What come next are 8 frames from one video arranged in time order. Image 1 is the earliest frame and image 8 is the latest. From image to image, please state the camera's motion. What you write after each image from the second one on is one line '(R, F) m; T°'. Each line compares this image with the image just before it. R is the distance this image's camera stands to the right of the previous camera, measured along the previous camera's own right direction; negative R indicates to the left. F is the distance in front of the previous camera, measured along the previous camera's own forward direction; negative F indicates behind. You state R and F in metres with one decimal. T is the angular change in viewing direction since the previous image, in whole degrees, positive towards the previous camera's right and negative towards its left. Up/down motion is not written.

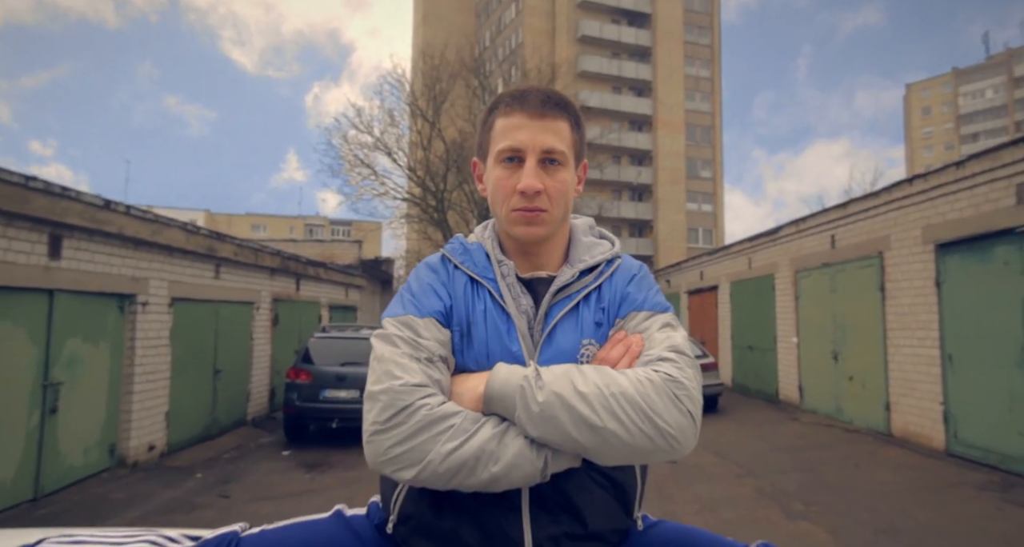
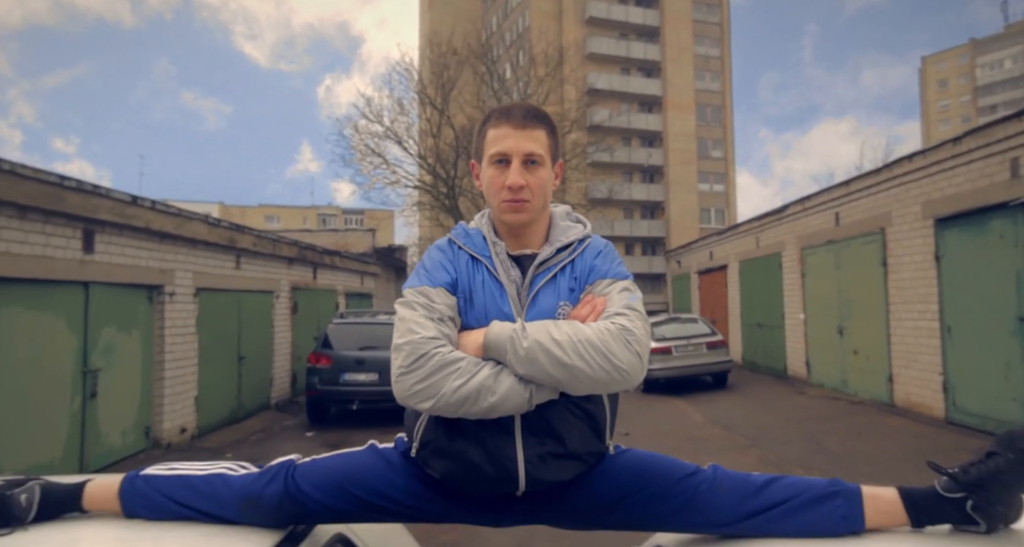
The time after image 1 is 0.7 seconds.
(+0.1, -0.3) m; -1°
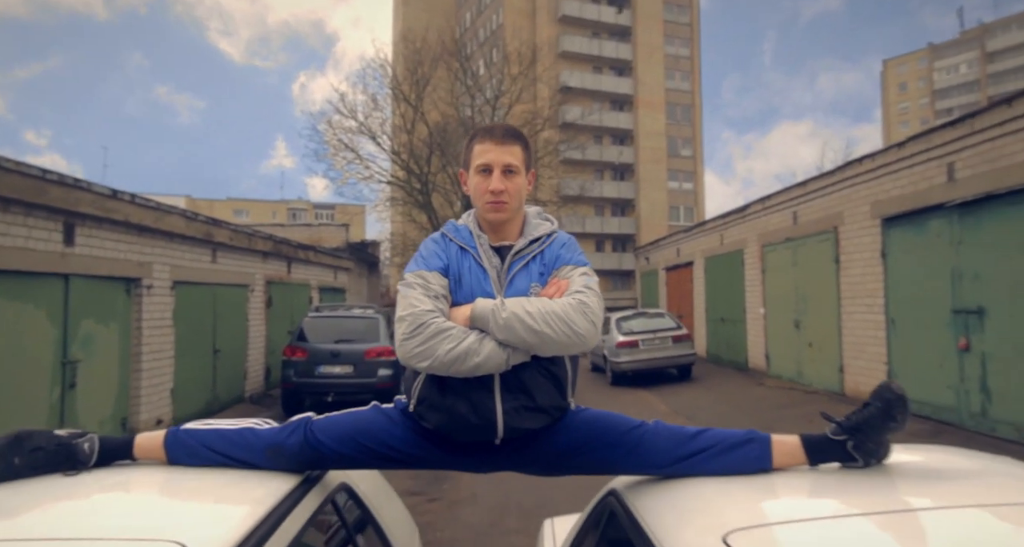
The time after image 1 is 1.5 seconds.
(0.0, -0.3) m; +3°
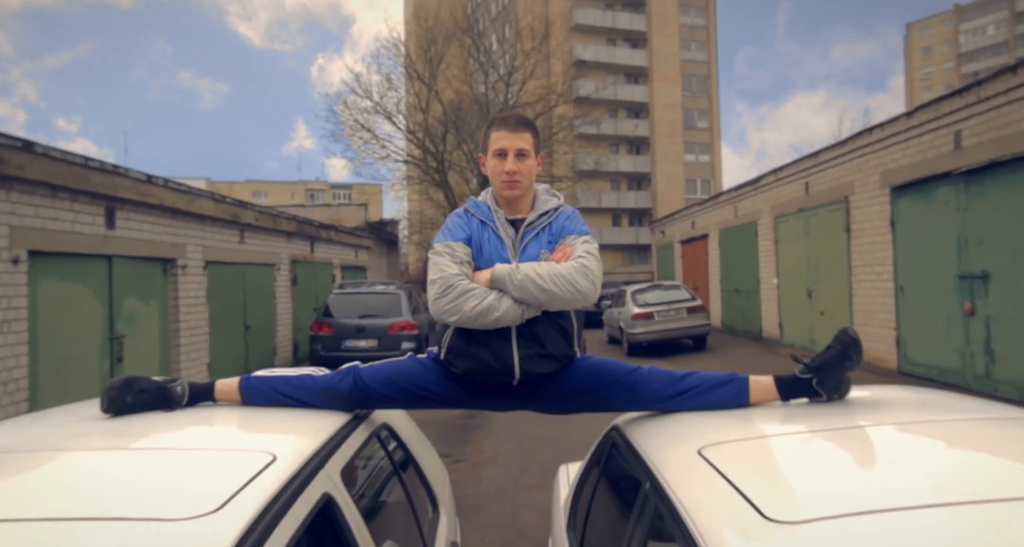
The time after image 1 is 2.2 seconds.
(0.0, -0.3) m; -2°
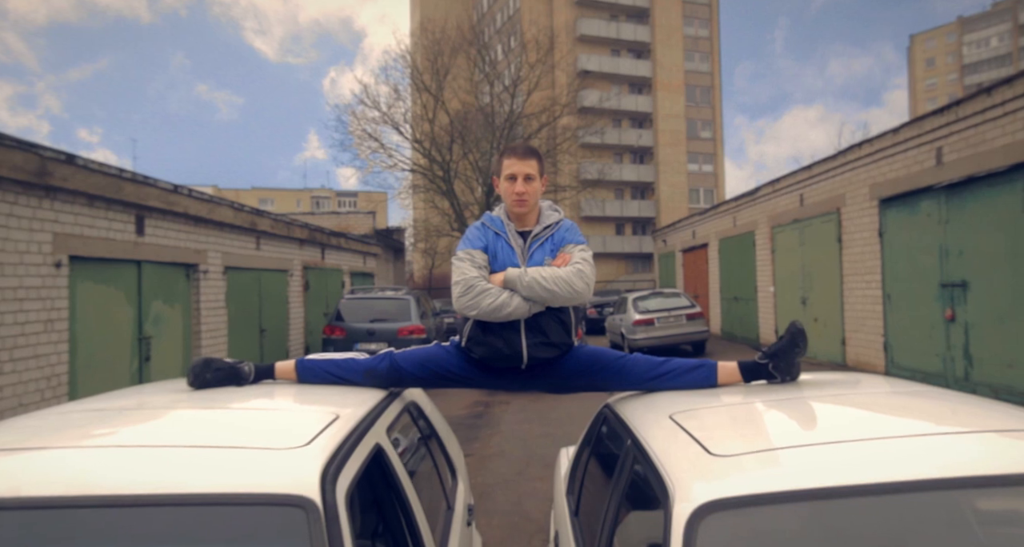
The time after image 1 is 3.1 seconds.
(0.0, -0.5) m; 0°
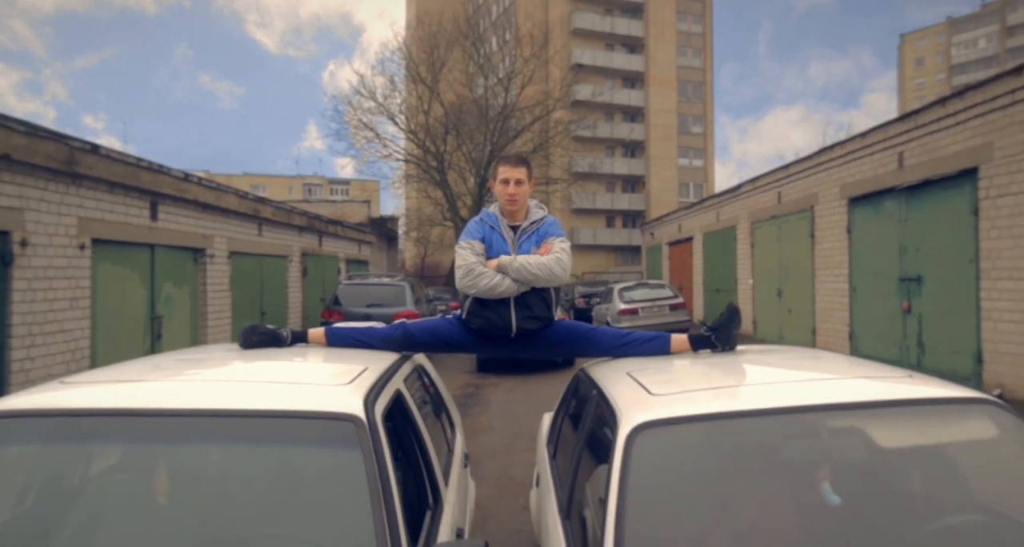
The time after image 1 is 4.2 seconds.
(0.0, -0.6) m; +1°
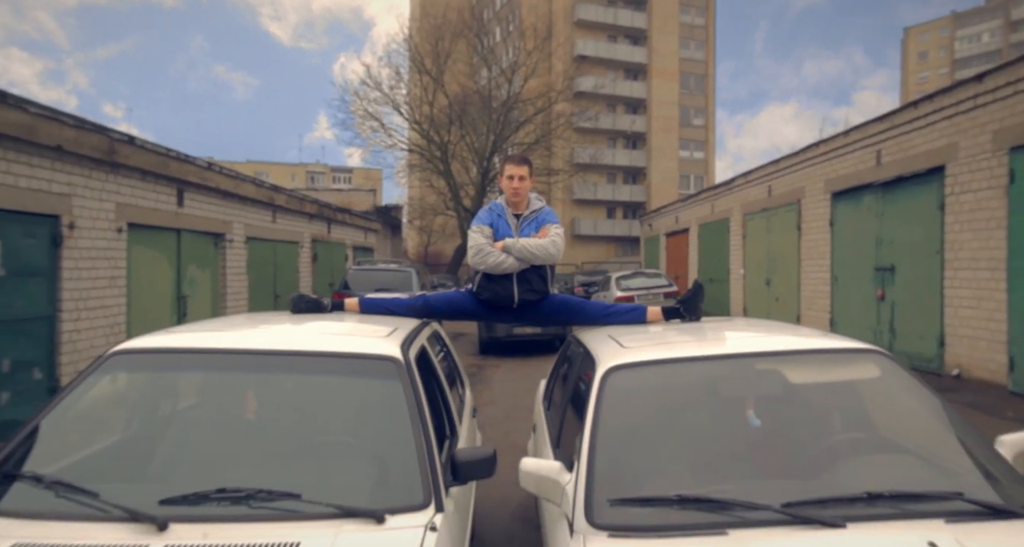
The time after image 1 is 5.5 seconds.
(0.0, -0.7) m; 0°
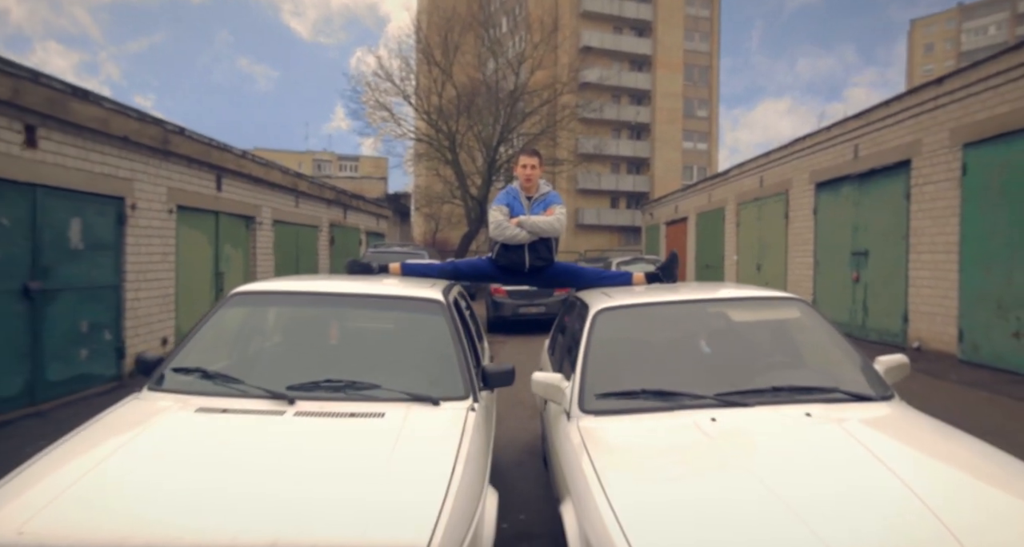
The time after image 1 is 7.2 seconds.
(-0.1, -0.9) m; 0°
